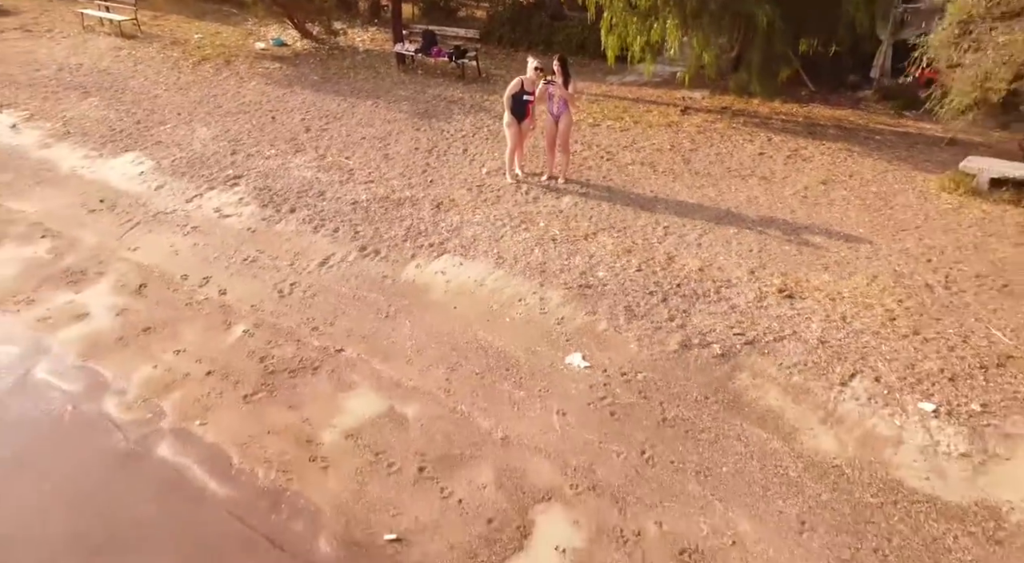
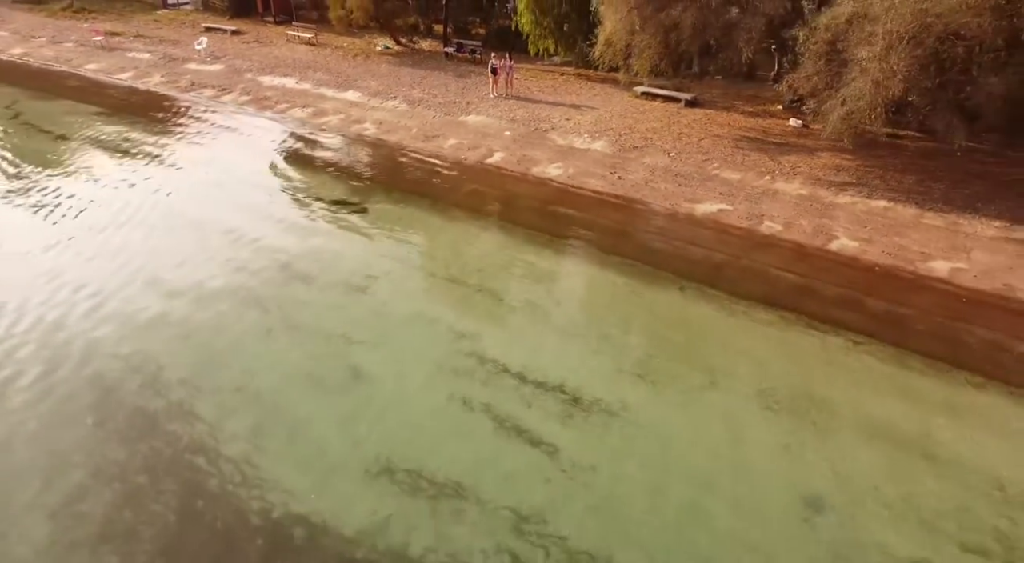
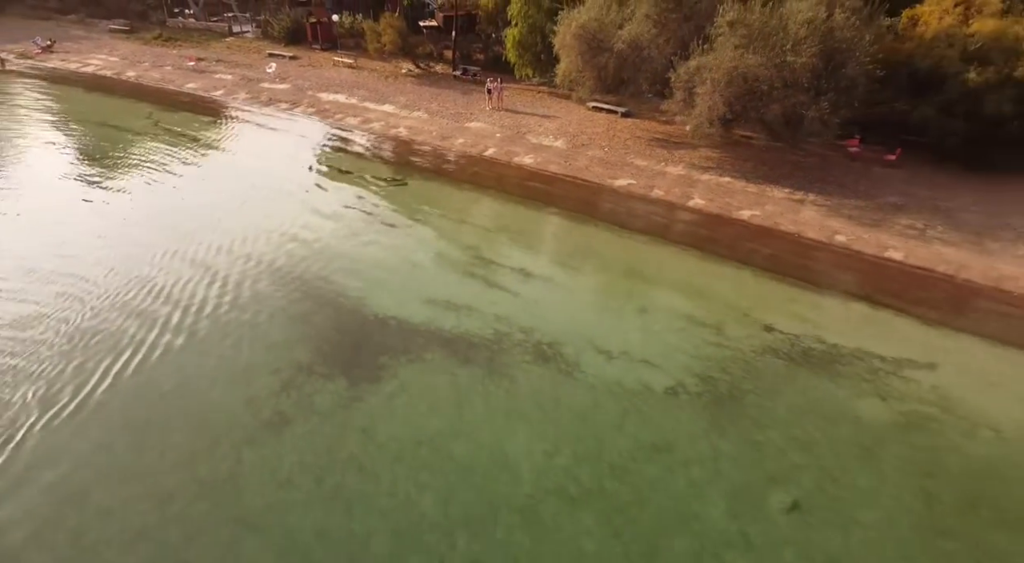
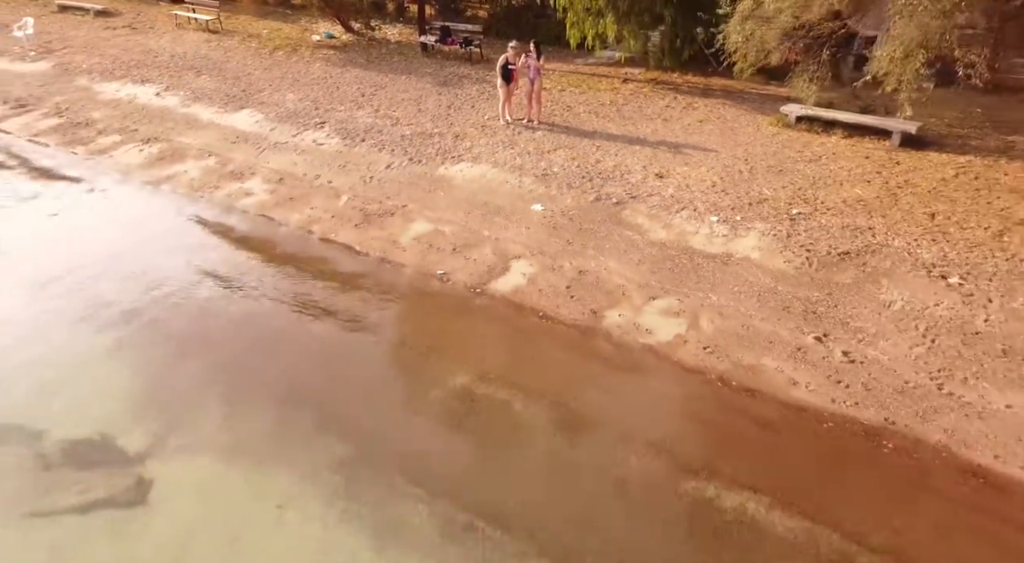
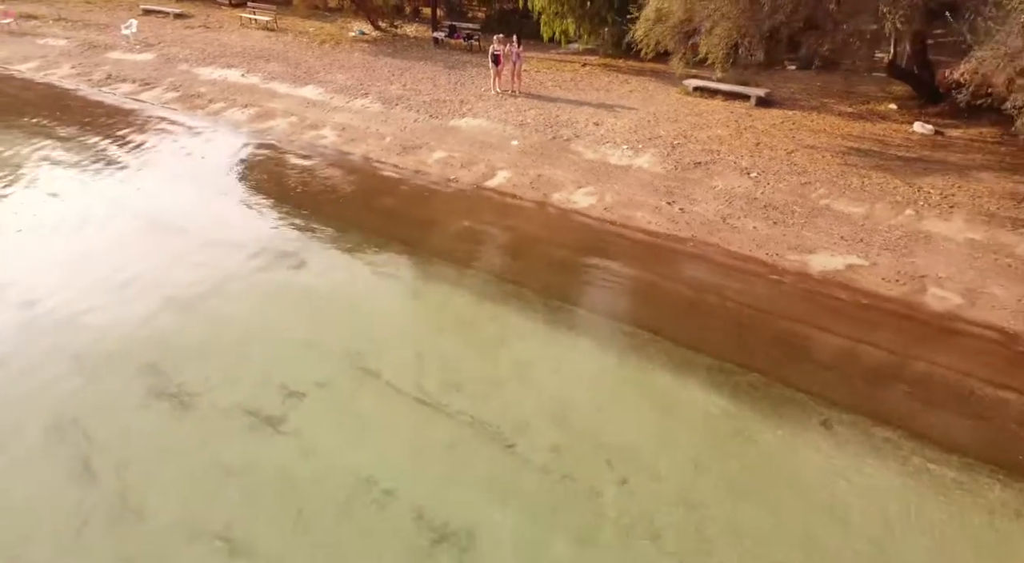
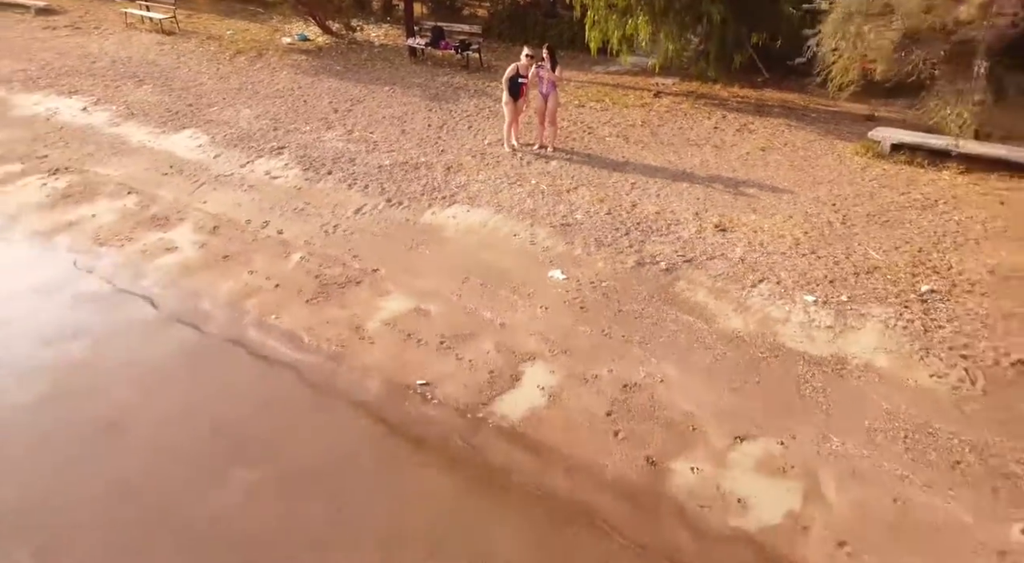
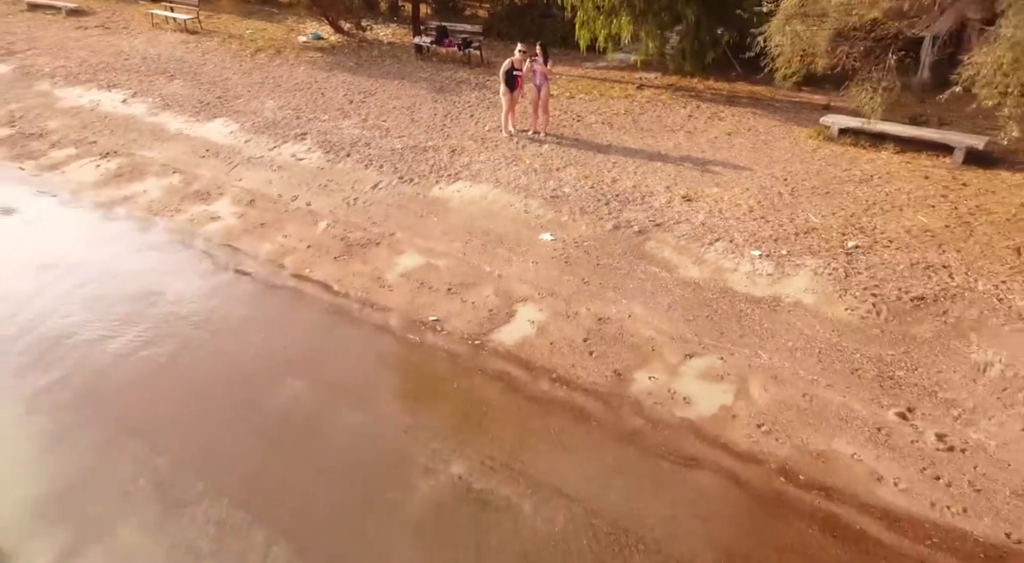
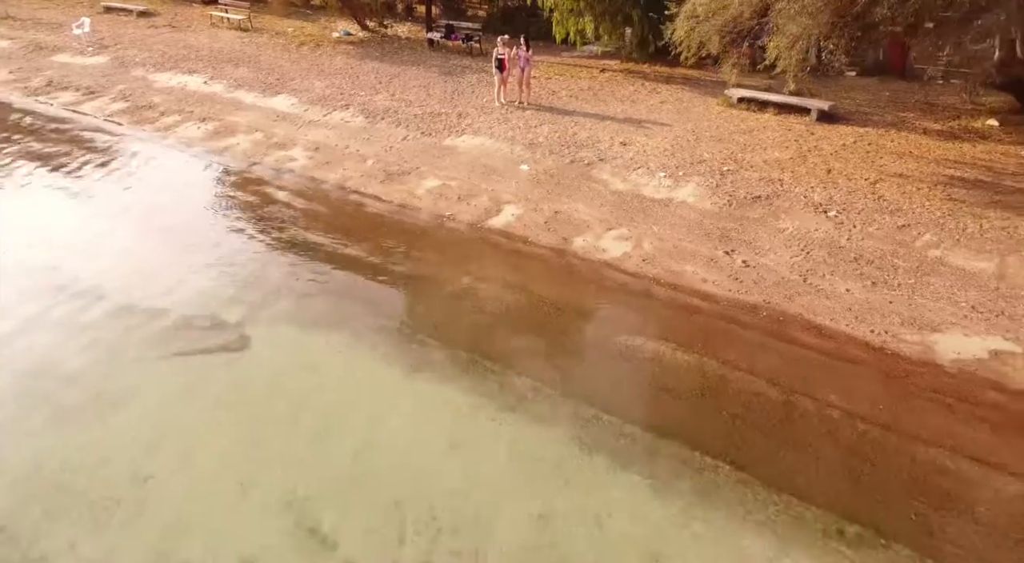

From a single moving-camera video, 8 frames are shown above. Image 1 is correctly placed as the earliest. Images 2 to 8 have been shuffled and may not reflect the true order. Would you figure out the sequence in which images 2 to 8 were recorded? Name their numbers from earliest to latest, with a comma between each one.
6, 7, 4, 8, 5, 2, 3
